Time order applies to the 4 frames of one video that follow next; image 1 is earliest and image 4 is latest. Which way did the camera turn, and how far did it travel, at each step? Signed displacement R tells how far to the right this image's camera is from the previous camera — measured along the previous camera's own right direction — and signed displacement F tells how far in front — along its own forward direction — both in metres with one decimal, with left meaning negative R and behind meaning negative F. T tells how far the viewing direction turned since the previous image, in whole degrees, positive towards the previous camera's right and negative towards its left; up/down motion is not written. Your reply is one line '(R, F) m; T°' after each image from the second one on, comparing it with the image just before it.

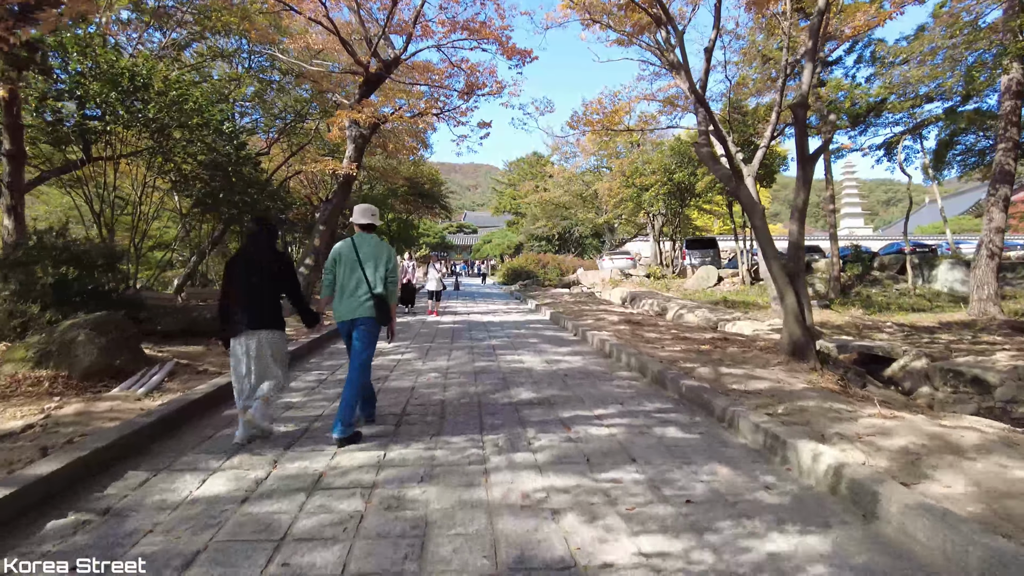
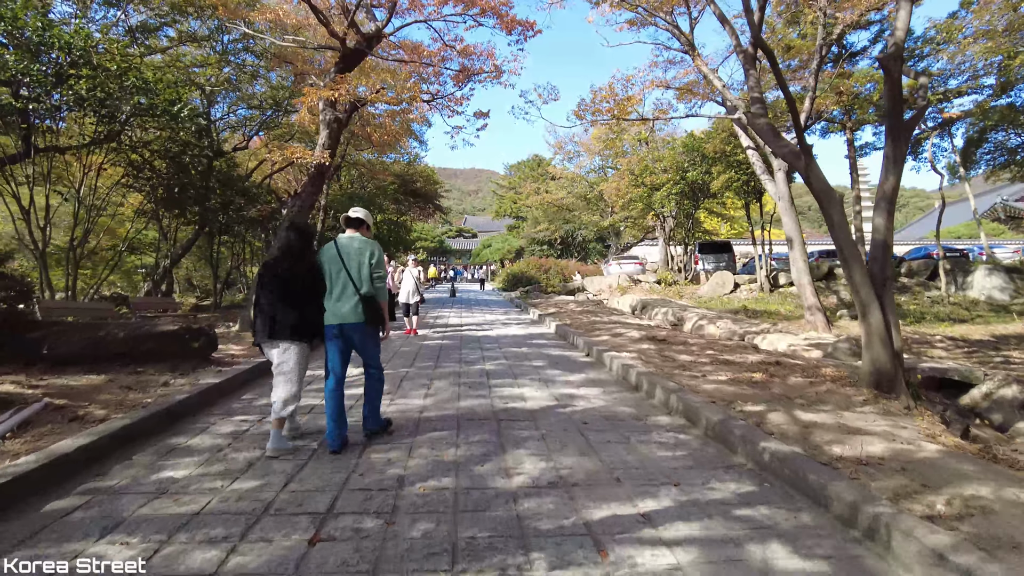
(0.0, +1.6) m; 0°
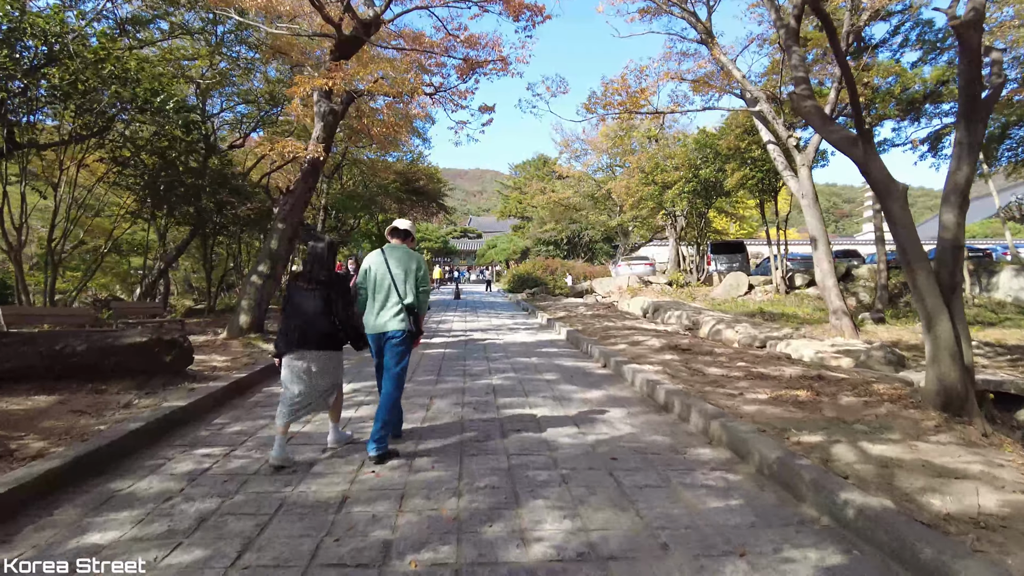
(0.0, +0.7) m; 0°
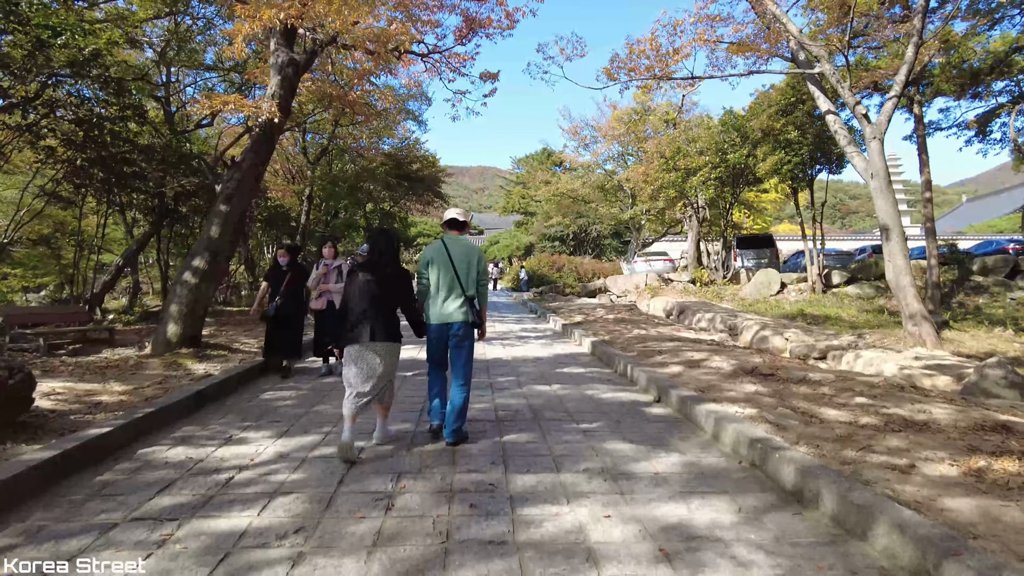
(-0.1, +2.1) m; 0°
